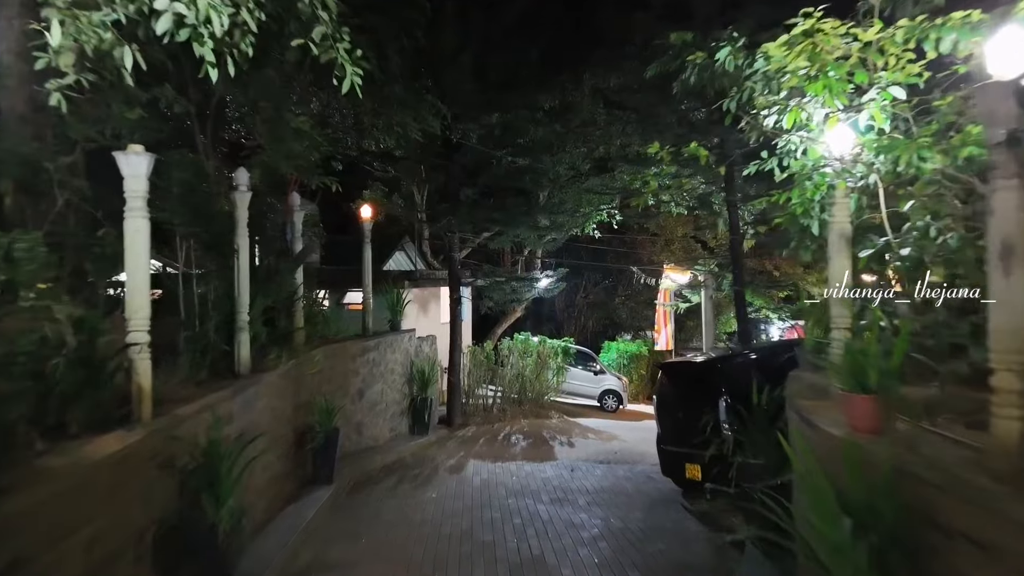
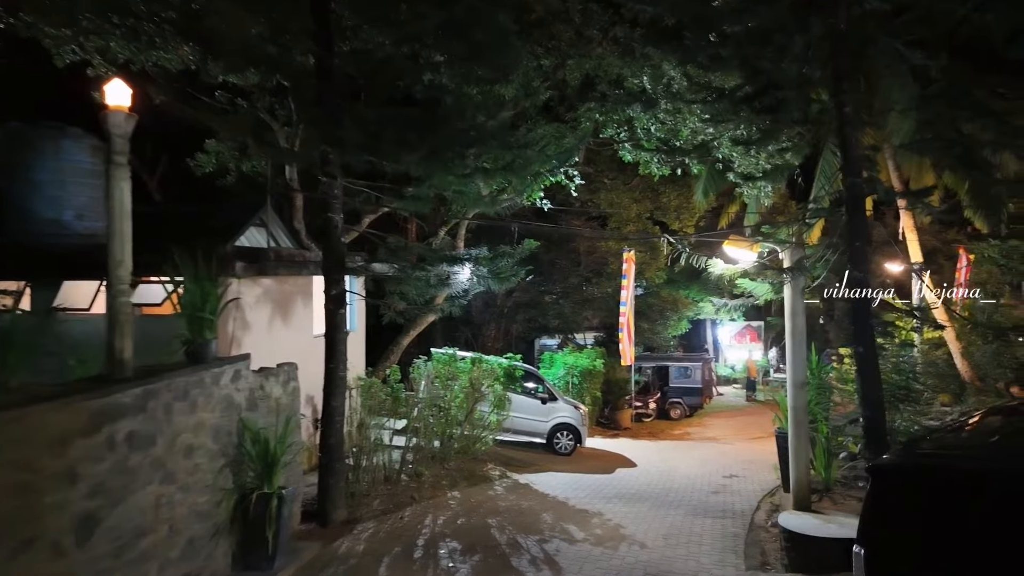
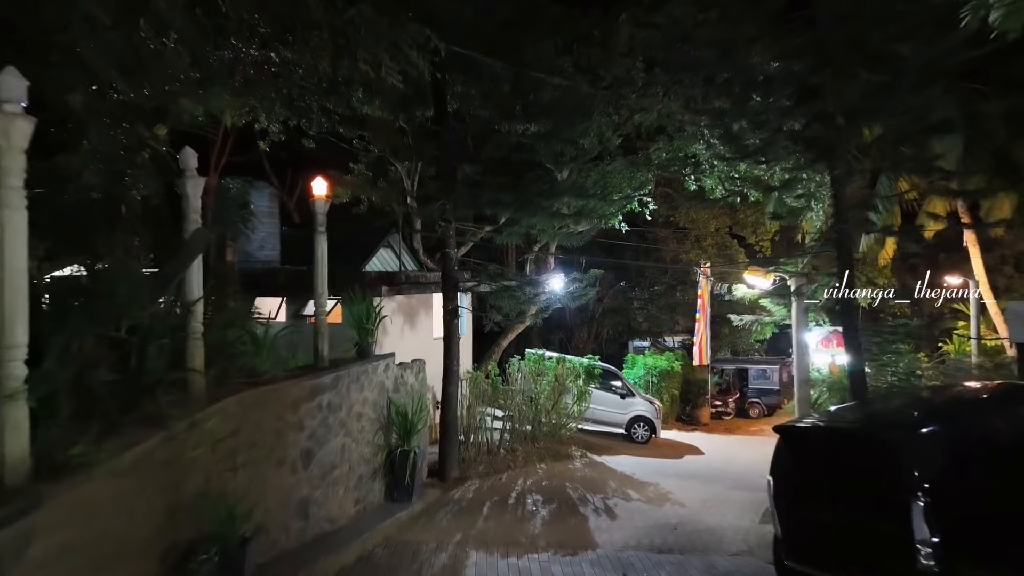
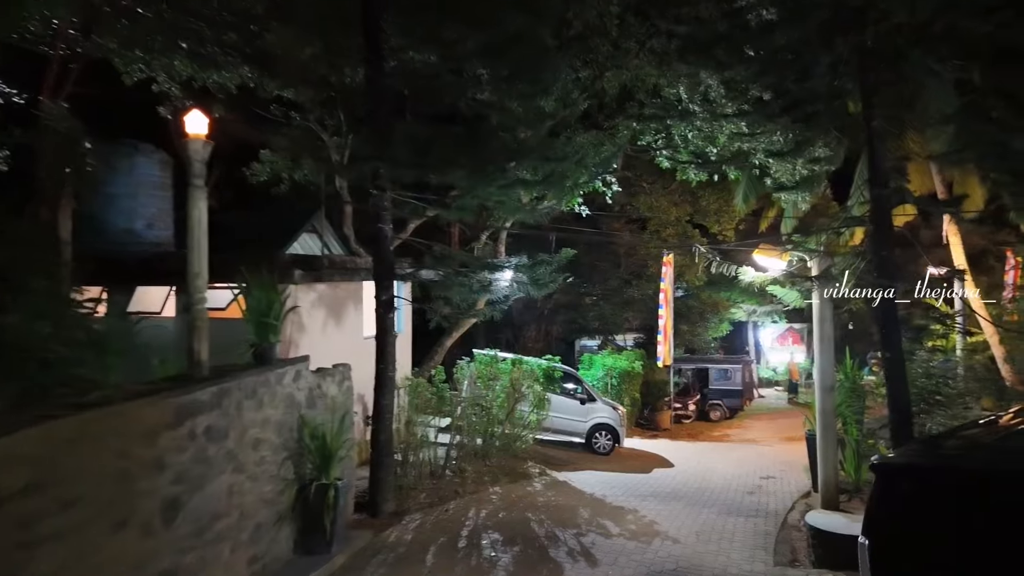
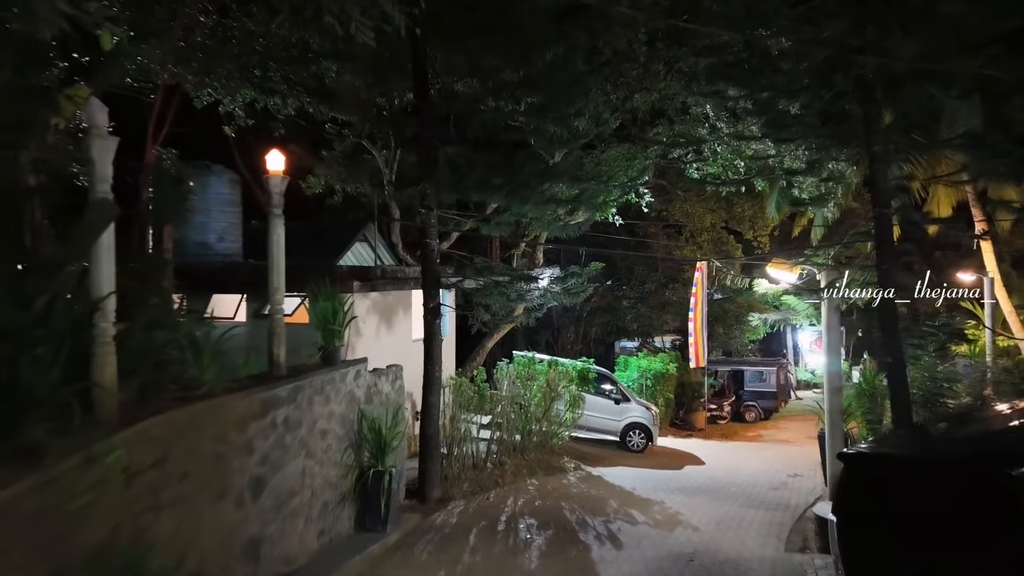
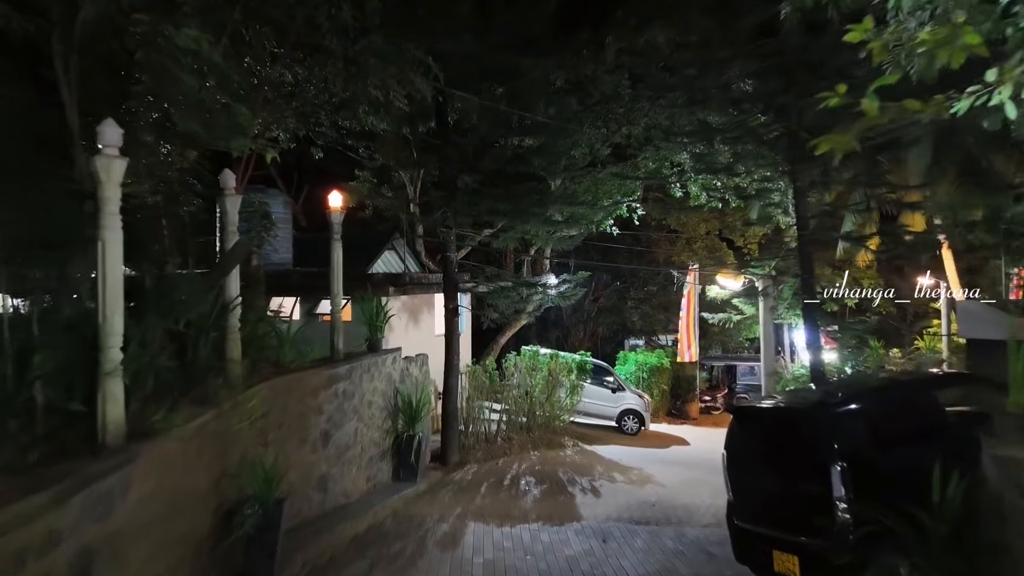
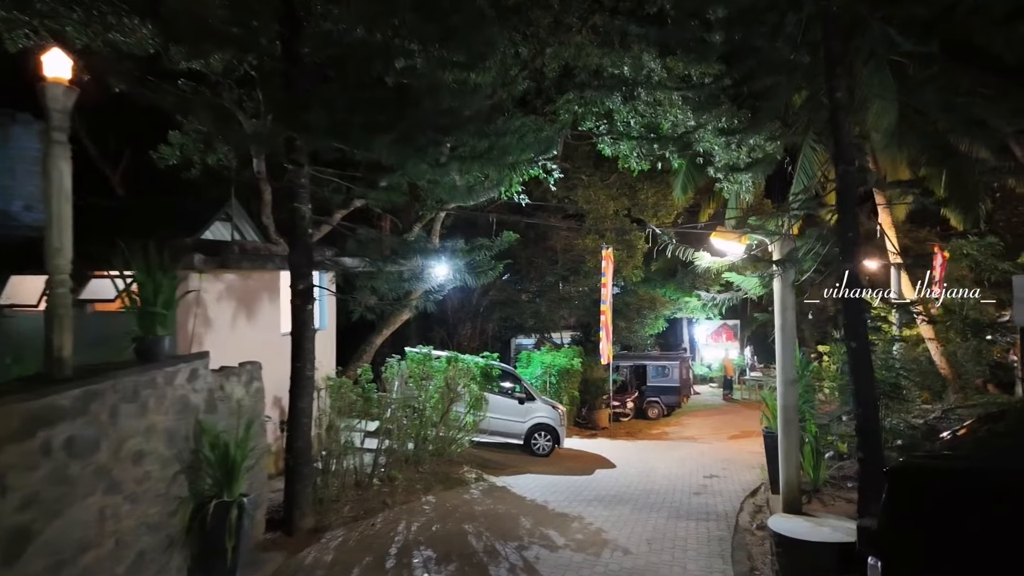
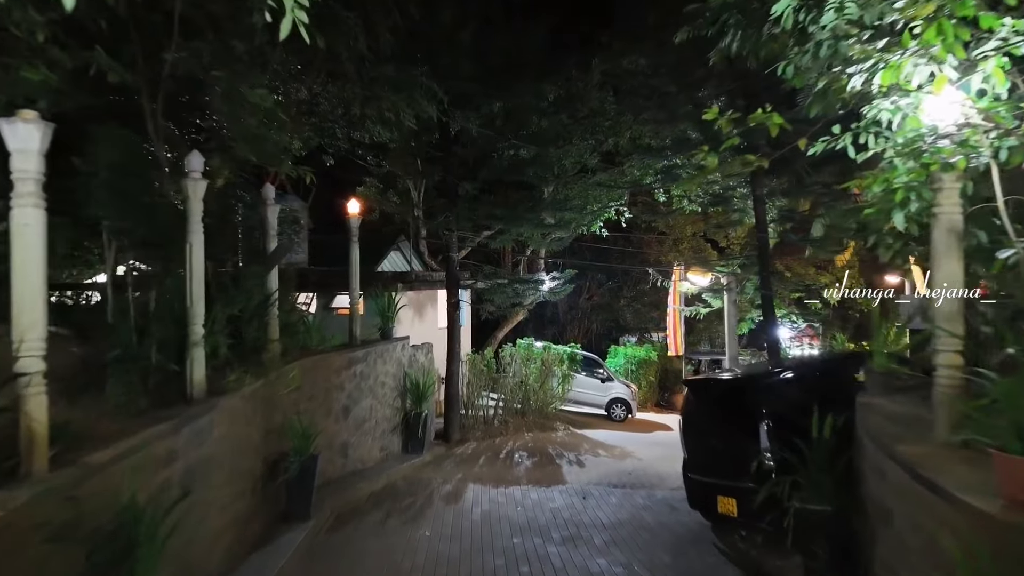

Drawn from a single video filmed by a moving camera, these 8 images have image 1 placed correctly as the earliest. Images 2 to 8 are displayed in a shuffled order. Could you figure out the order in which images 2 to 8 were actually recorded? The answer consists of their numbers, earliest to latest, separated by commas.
8, 6, 3, 5, 4, 2, 7
